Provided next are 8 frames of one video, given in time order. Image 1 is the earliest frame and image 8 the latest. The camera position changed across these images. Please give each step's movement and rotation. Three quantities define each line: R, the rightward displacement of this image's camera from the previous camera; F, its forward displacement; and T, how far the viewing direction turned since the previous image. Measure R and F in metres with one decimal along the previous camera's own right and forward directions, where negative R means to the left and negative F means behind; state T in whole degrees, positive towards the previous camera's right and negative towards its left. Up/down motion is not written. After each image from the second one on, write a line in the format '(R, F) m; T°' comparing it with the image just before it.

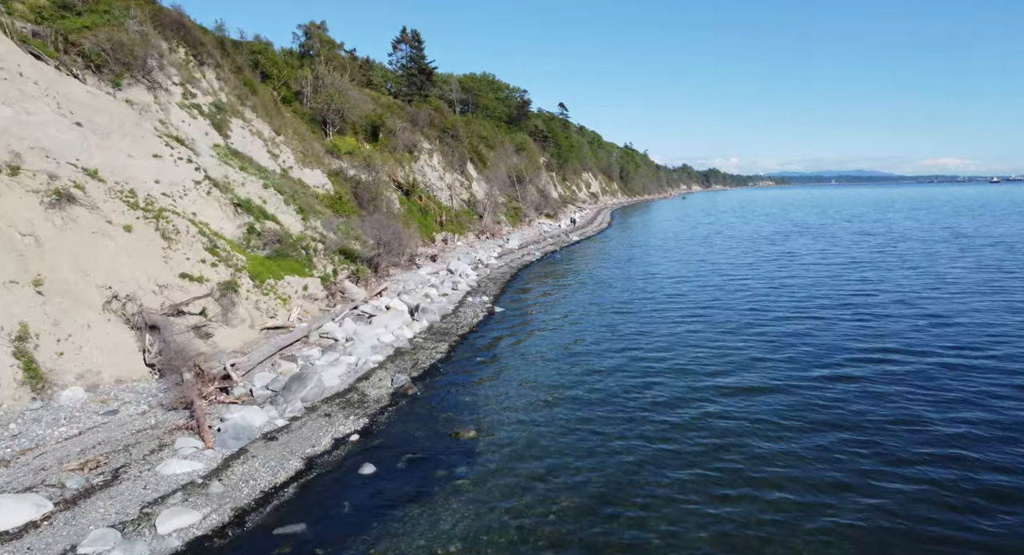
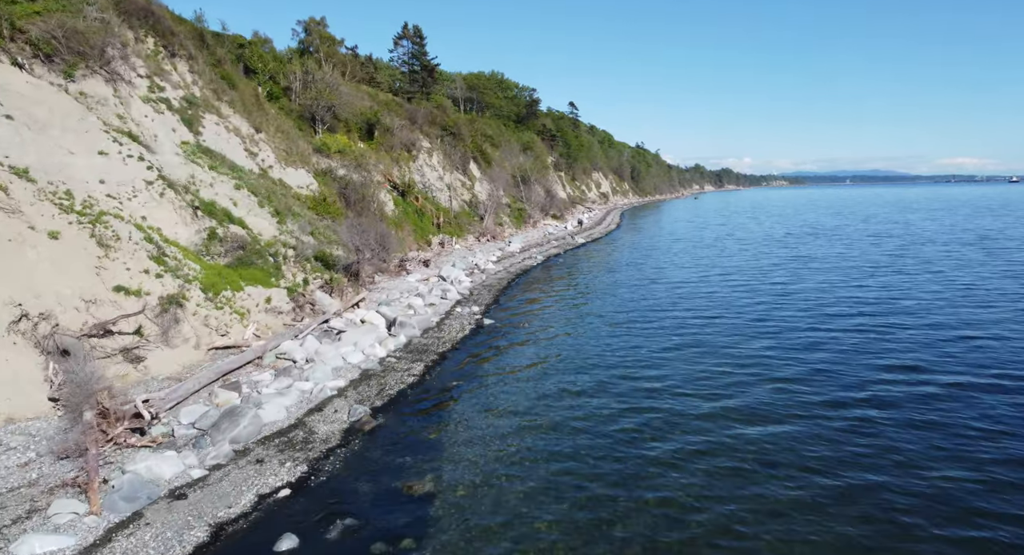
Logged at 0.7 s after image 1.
(+0.7, +2.1) m; -1°
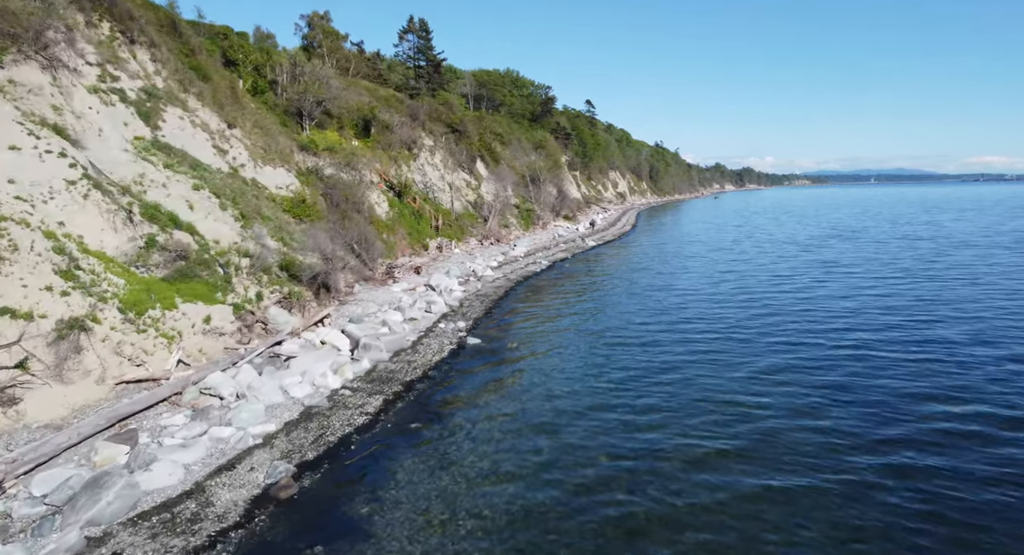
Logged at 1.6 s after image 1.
(+0.9, +2.7) m; -2°
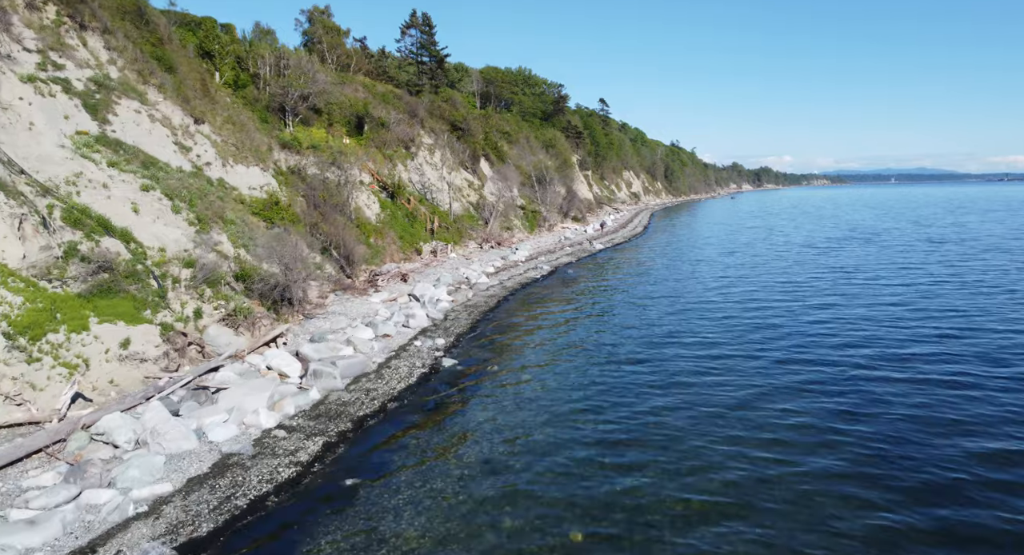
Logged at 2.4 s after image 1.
(+0.9, +2.5) m; -1°
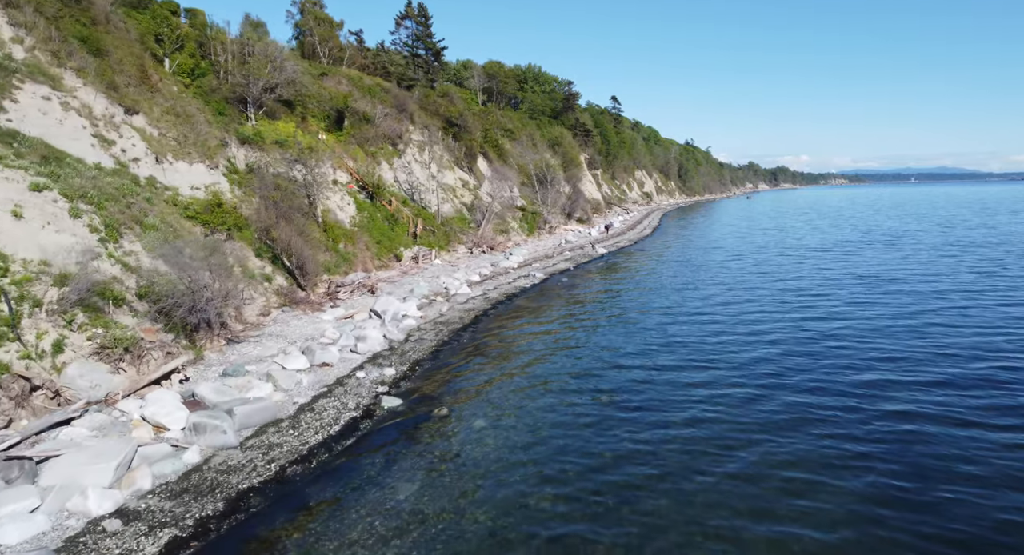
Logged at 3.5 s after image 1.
(+1.3, +3.4) m; -1°
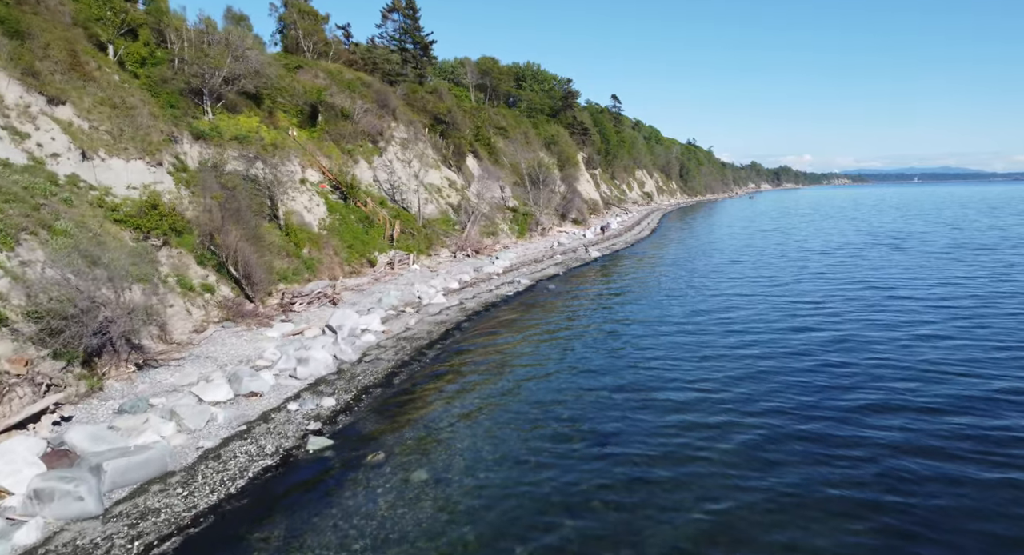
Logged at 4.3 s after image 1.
(+0.9, +2.4) m; 0°
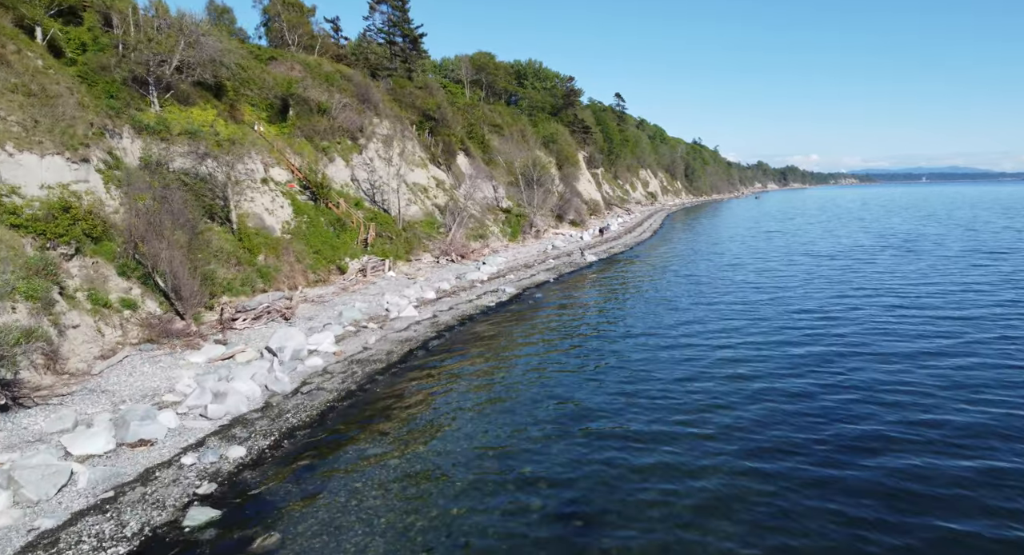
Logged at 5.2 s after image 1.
(+1.0, +2.7) m; -1°
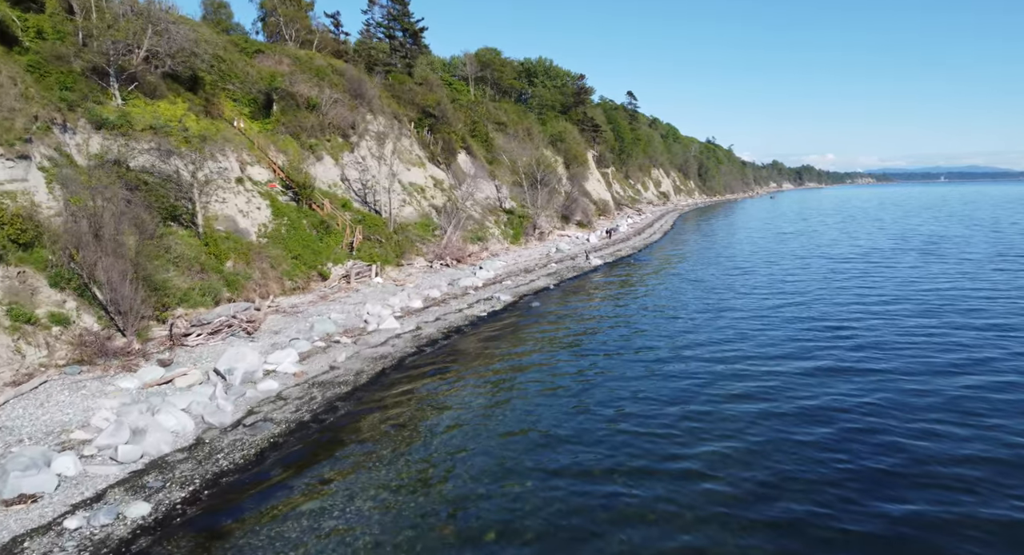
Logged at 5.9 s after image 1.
(+0.7, +2.2) m; -1°
